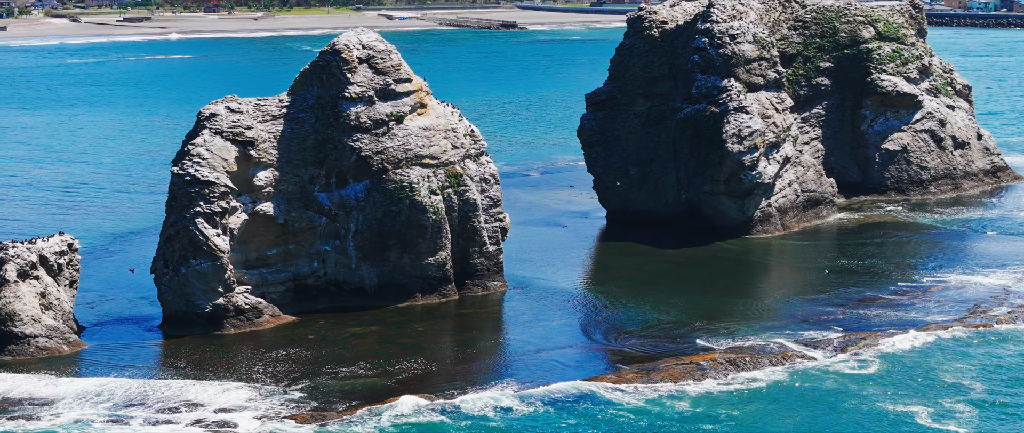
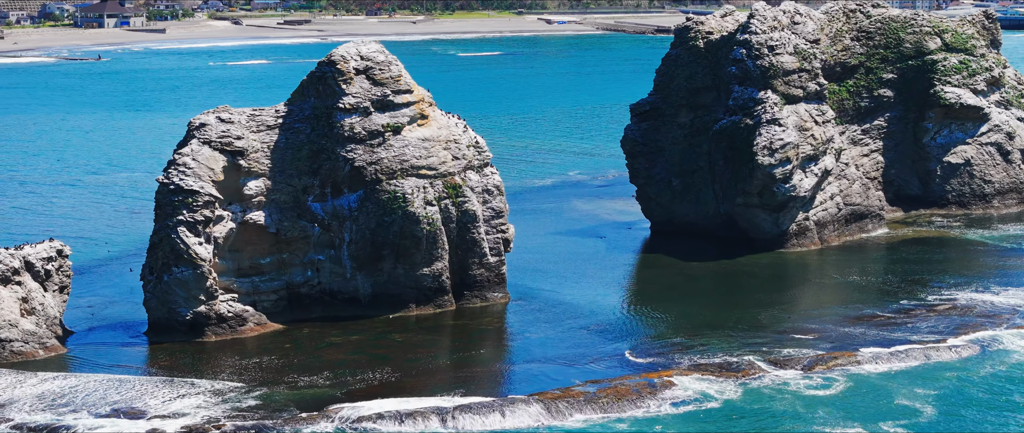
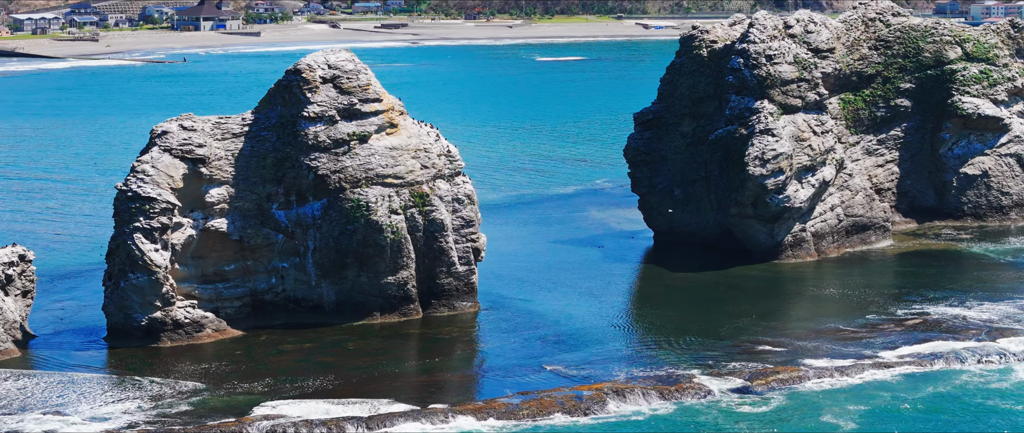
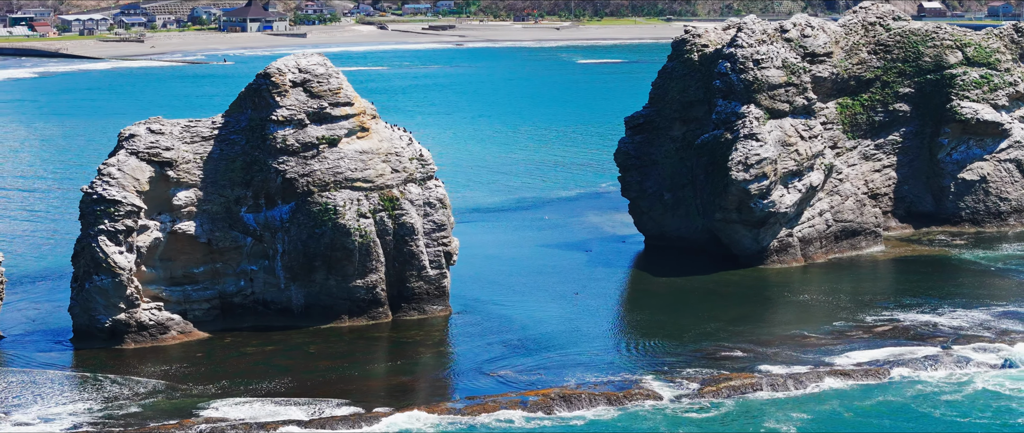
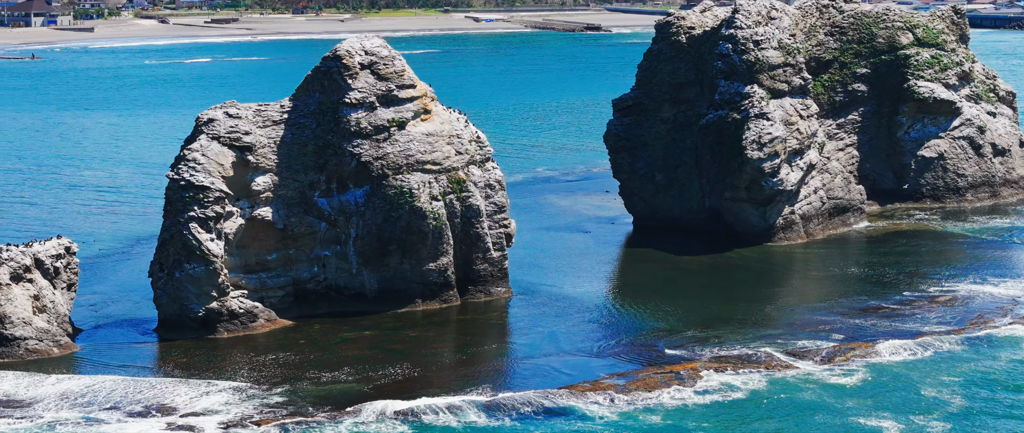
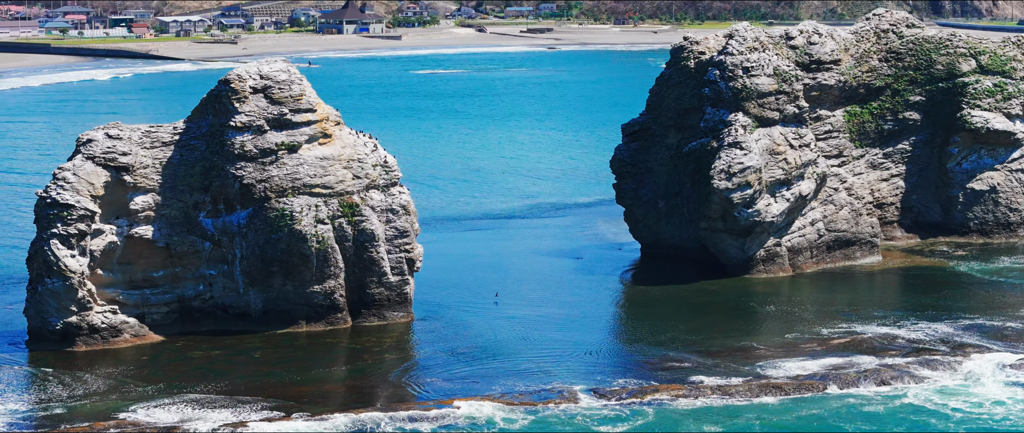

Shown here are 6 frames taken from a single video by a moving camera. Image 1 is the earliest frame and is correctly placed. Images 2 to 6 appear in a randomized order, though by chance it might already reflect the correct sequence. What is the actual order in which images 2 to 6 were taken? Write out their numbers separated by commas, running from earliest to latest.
5, 2, 3, 4, 6
